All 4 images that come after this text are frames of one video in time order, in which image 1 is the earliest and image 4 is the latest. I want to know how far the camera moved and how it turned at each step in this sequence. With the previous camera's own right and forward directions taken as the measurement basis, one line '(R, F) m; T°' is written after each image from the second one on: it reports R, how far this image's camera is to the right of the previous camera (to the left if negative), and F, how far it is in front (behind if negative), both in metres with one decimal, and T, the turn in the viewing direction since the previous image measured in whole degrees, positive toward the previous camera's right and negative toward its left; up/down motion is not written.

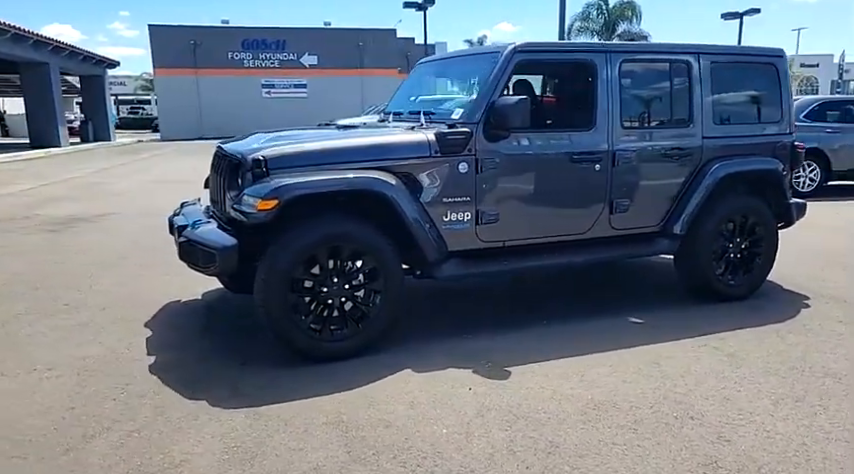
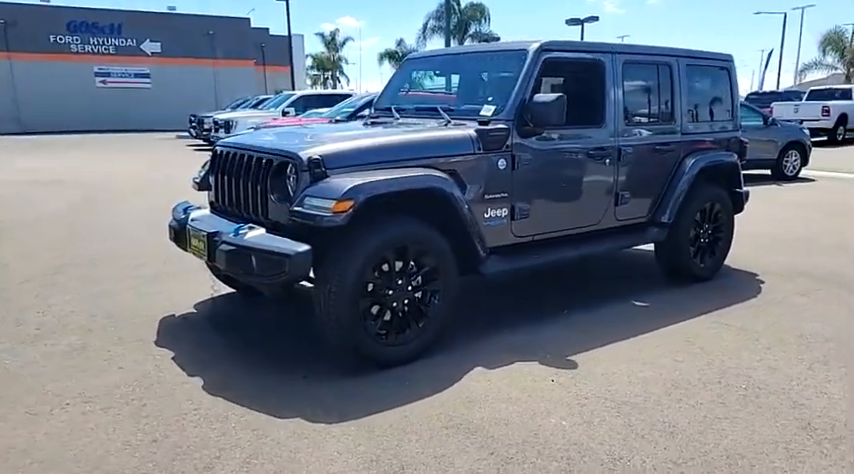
(-1.2, +0.2) m; +13°
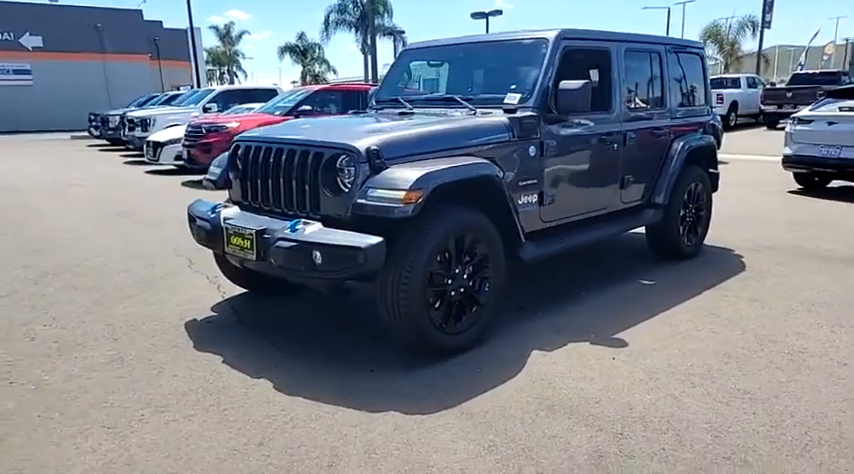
(-0.9, 0.0) m; +8°
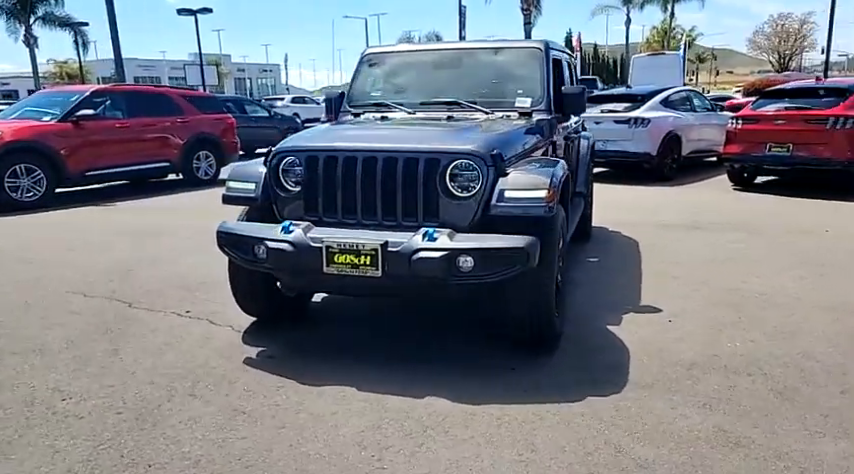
(-2.3, +0.5) m; +27°
